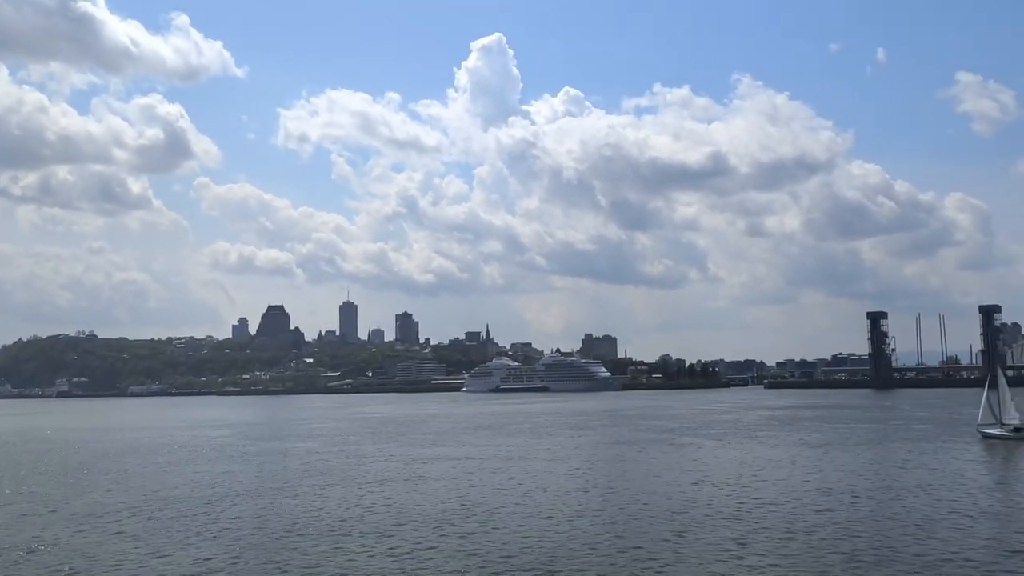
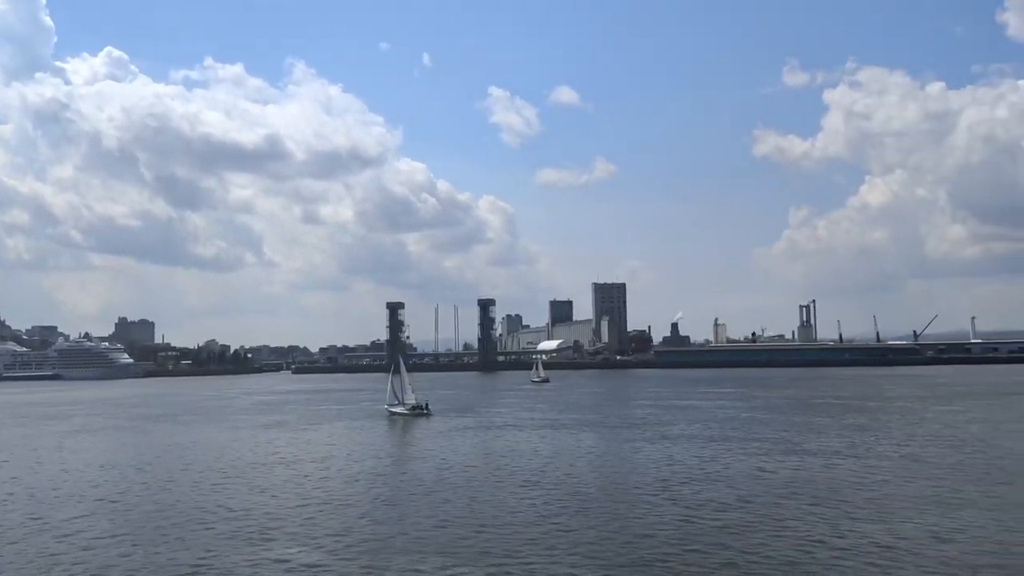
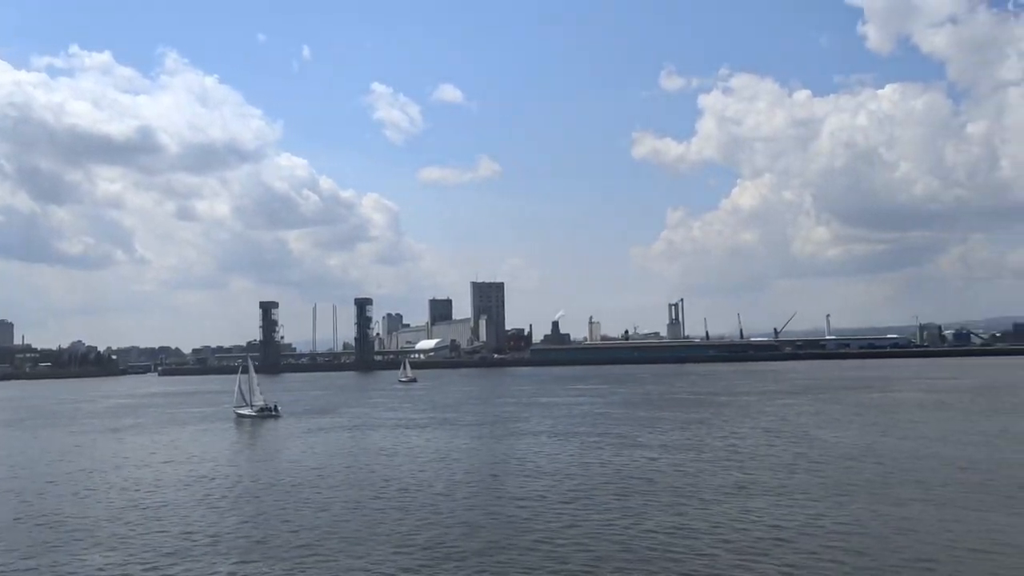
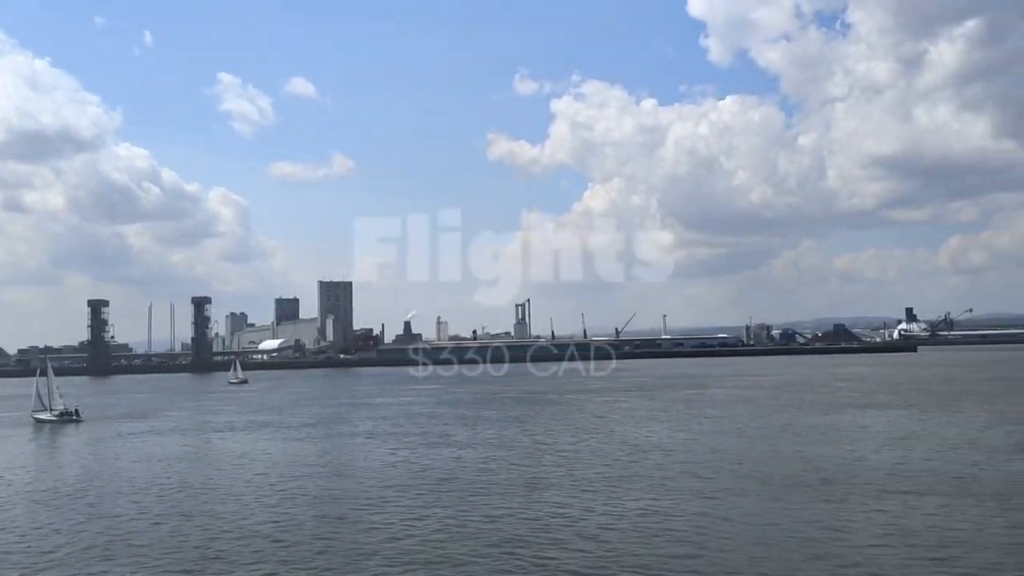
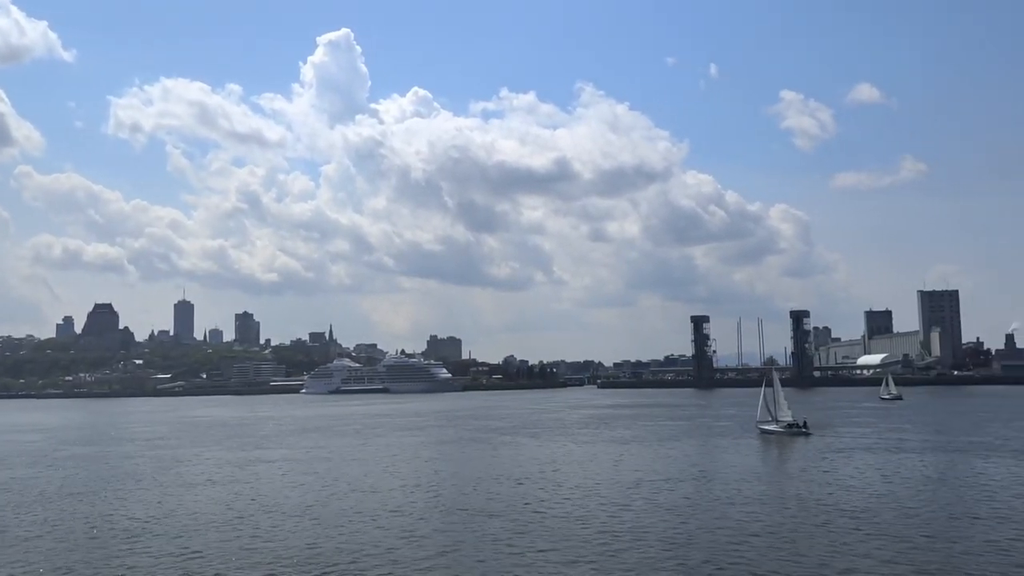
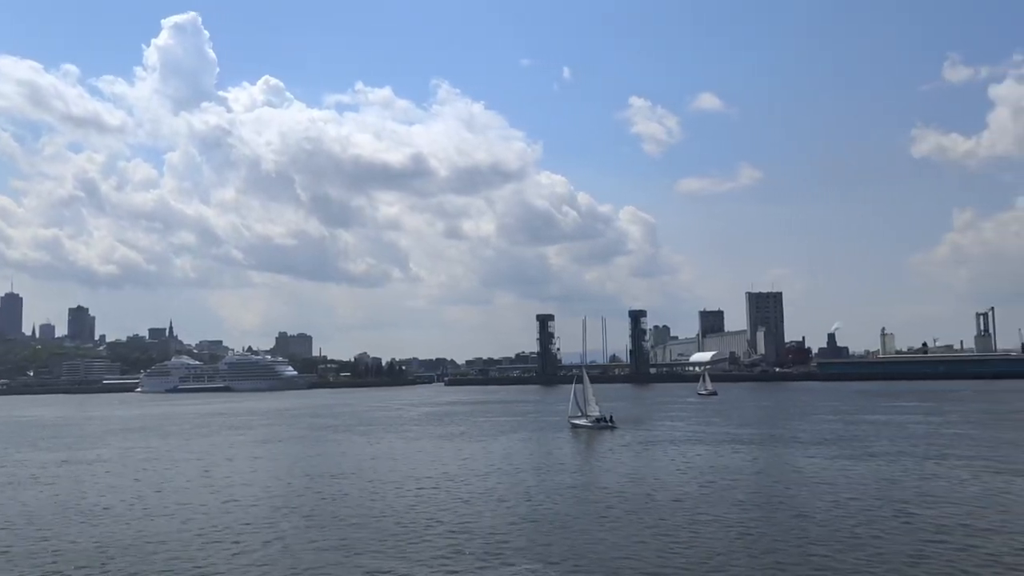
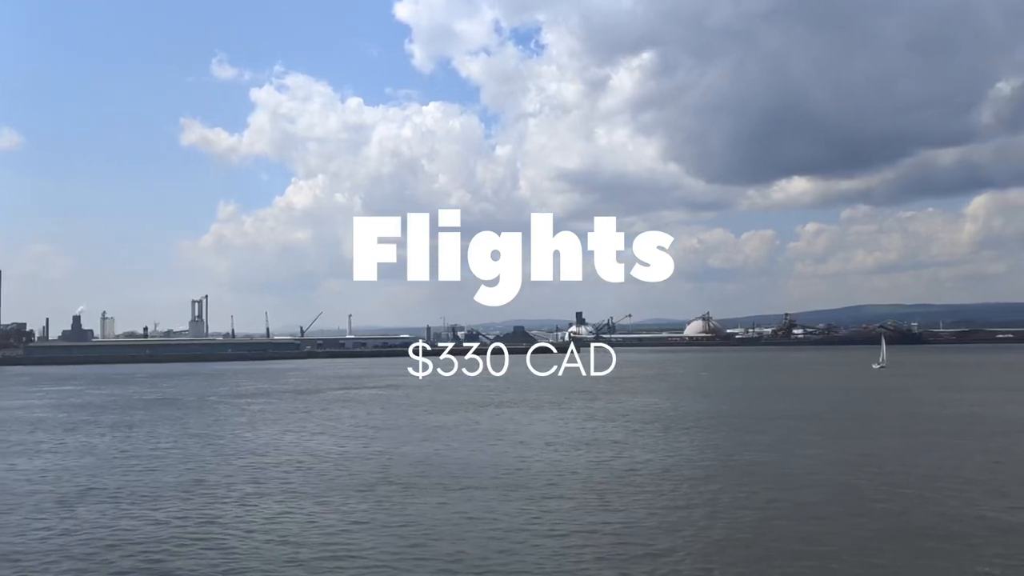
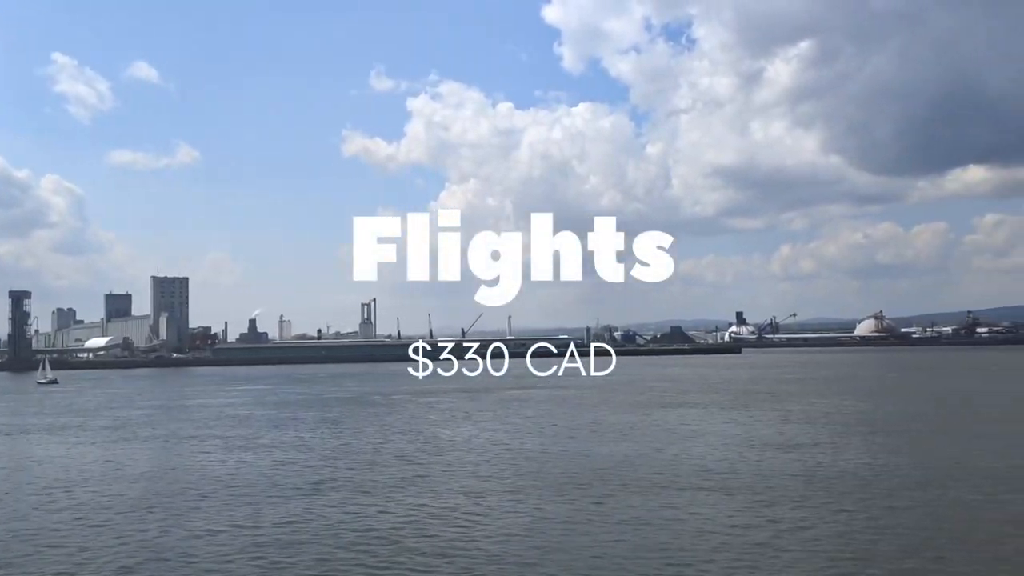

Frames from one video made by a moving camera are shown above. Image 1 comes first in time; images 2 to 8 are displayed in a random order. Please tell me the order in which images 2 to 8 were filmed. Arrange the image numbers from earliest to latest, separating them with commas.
5, 6, 2, 3, 4, 8, 7
